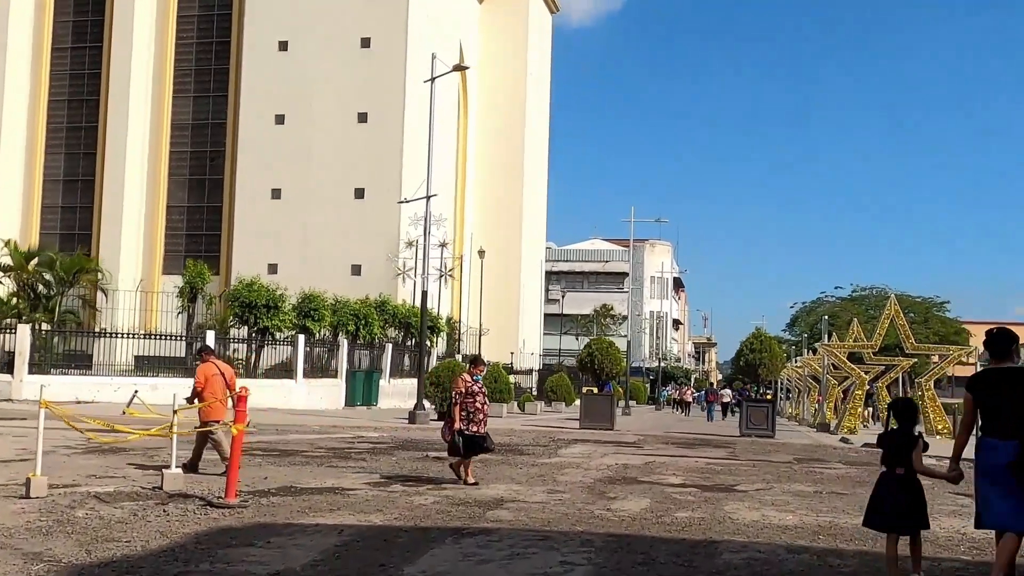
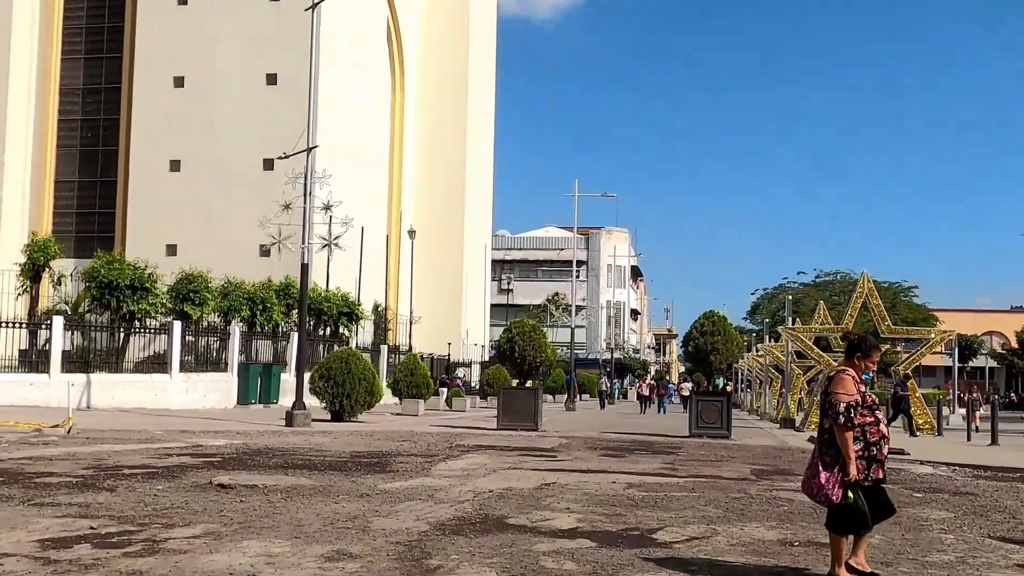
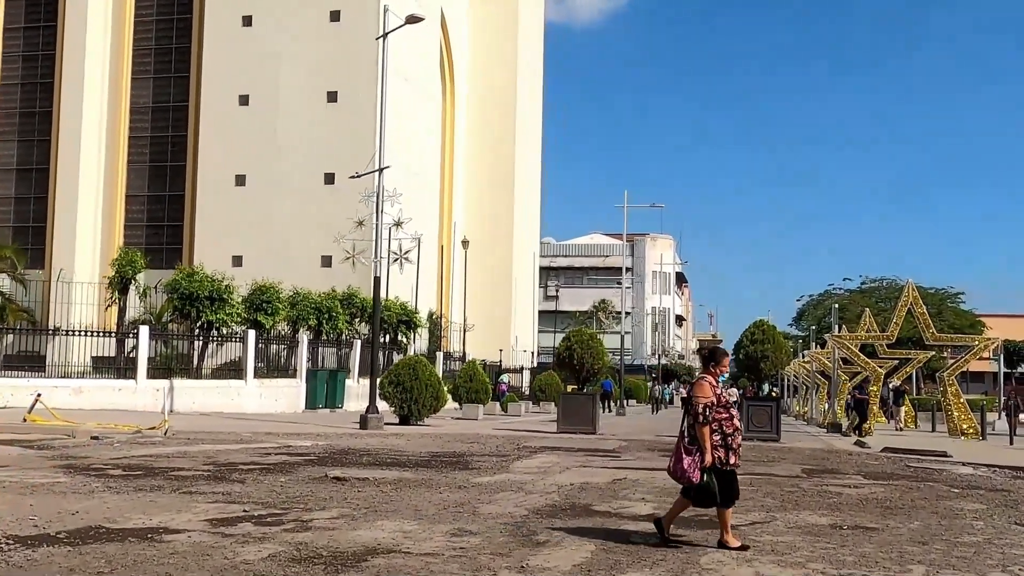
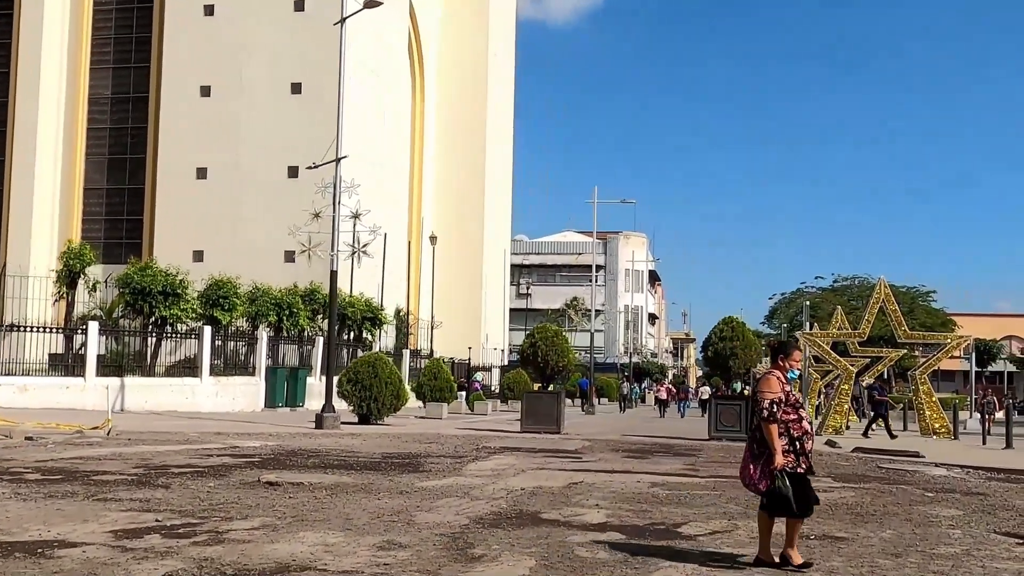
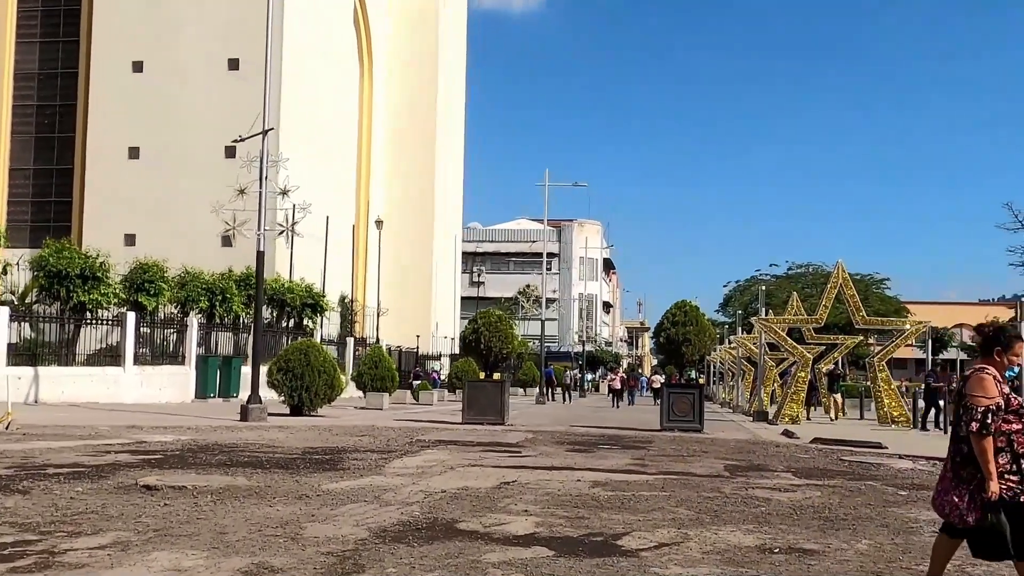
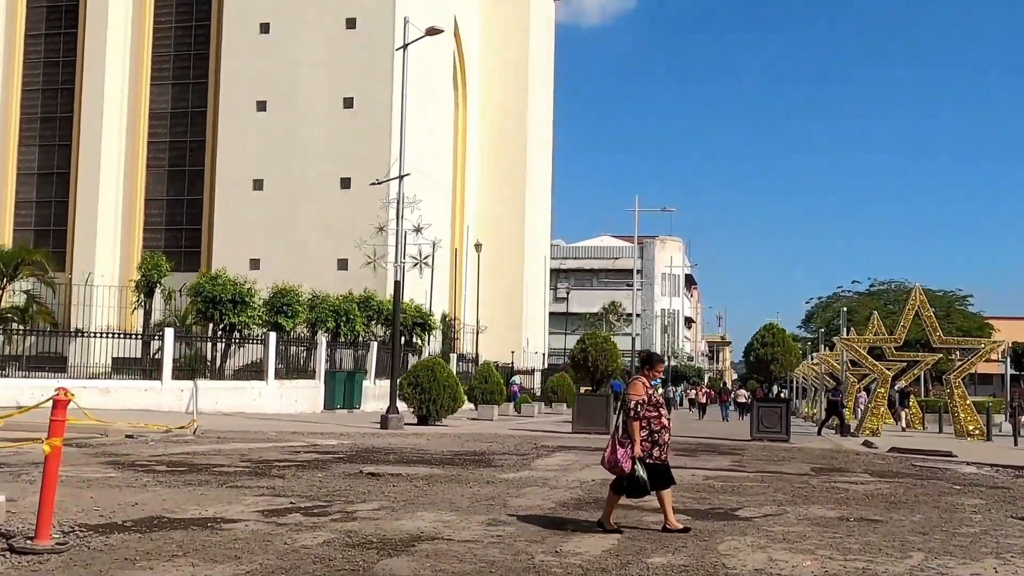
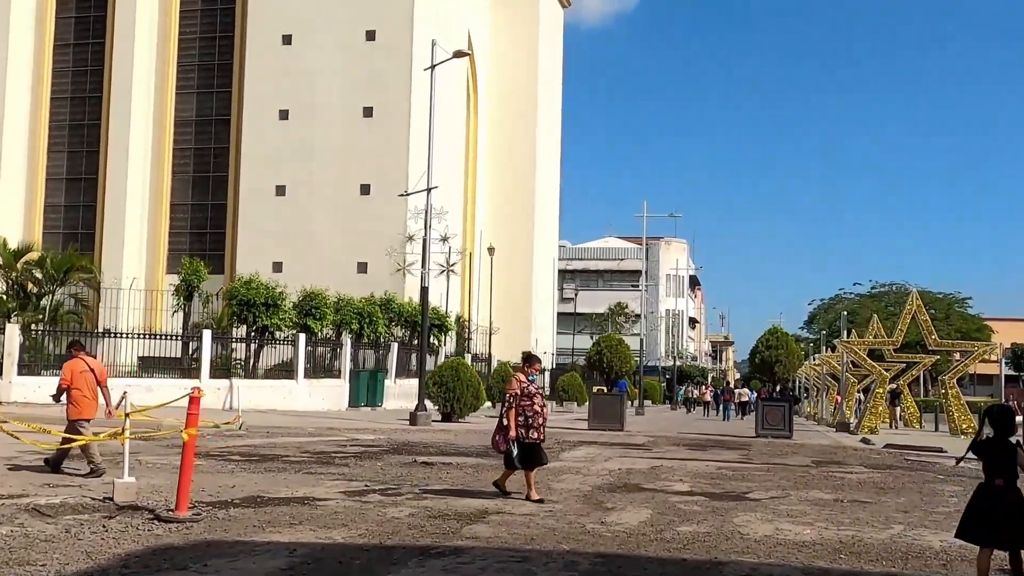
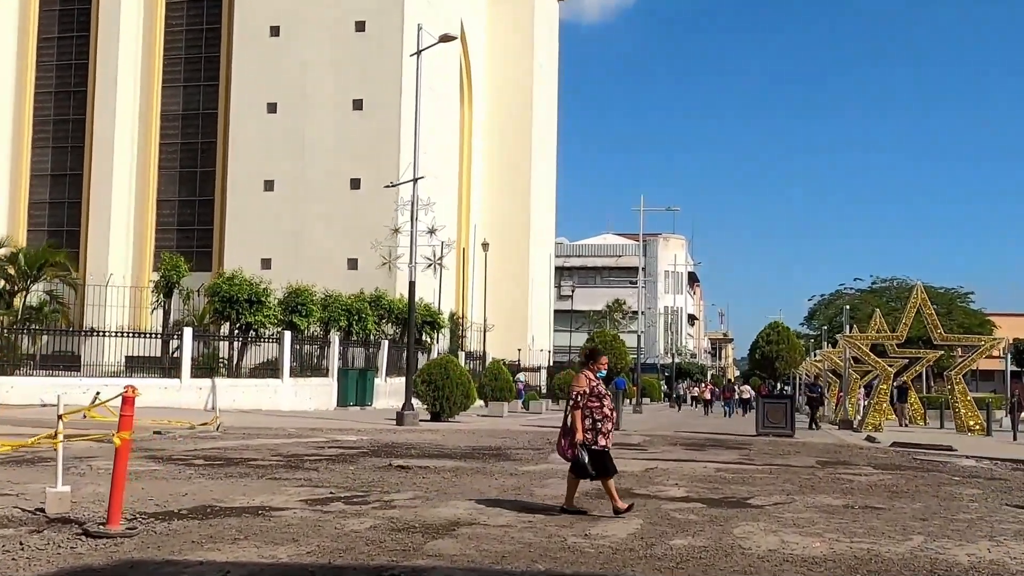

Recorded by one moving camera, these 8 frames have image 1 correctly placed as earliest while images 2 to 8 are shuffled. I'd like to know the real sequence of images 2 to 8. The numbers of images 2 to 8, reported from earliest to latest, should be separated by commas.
7, 8, 6, 3, 4, 2, 5
